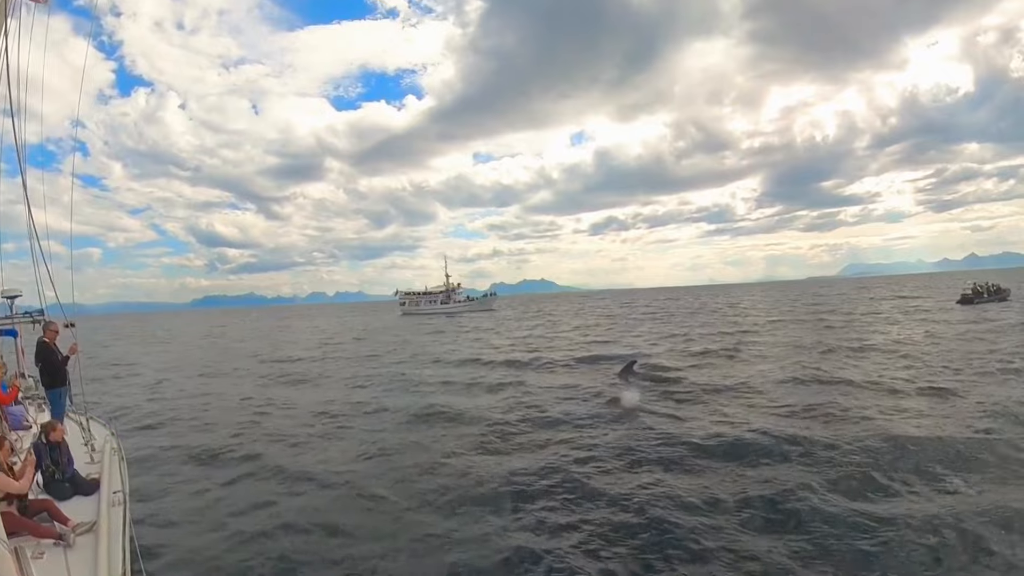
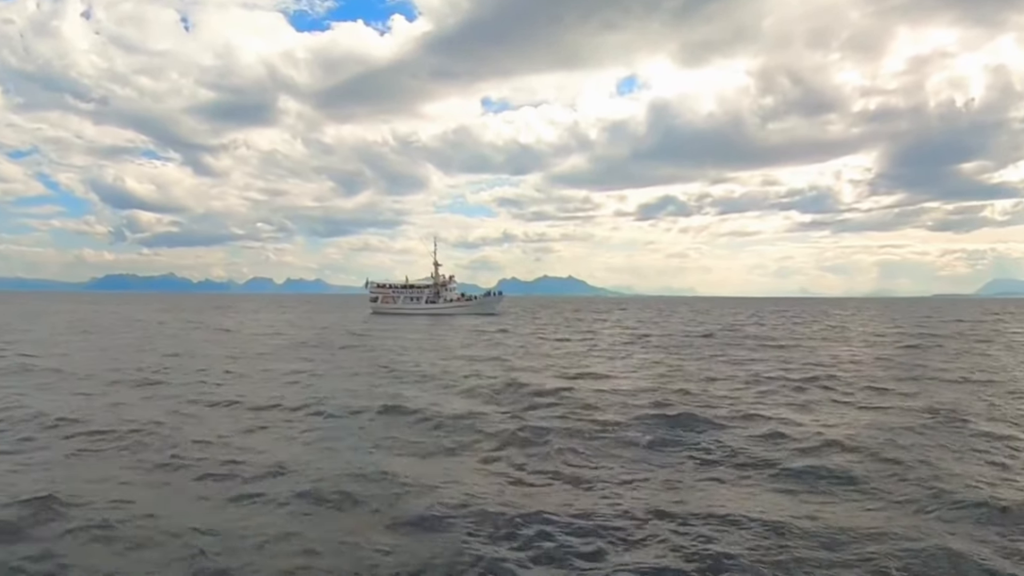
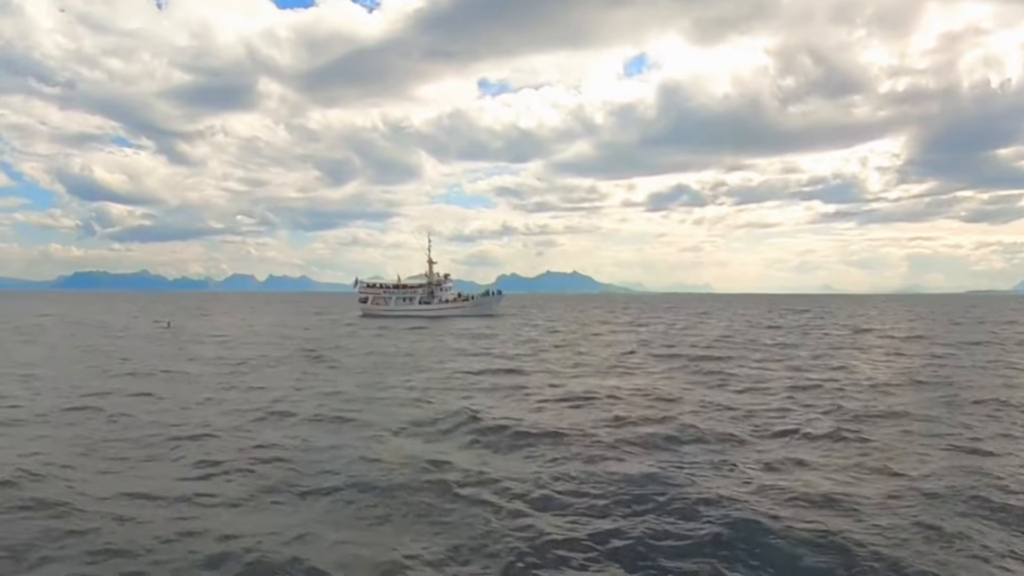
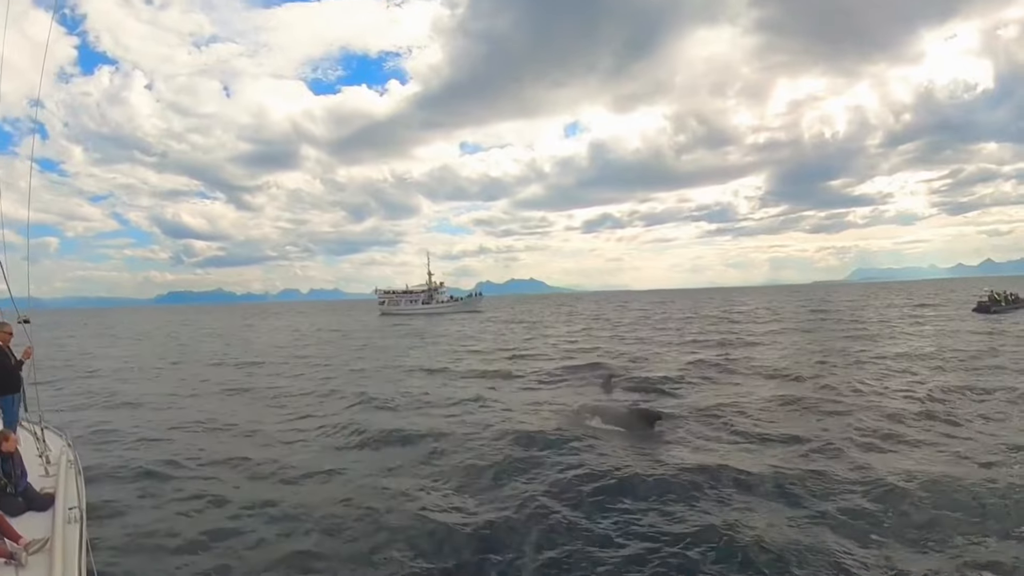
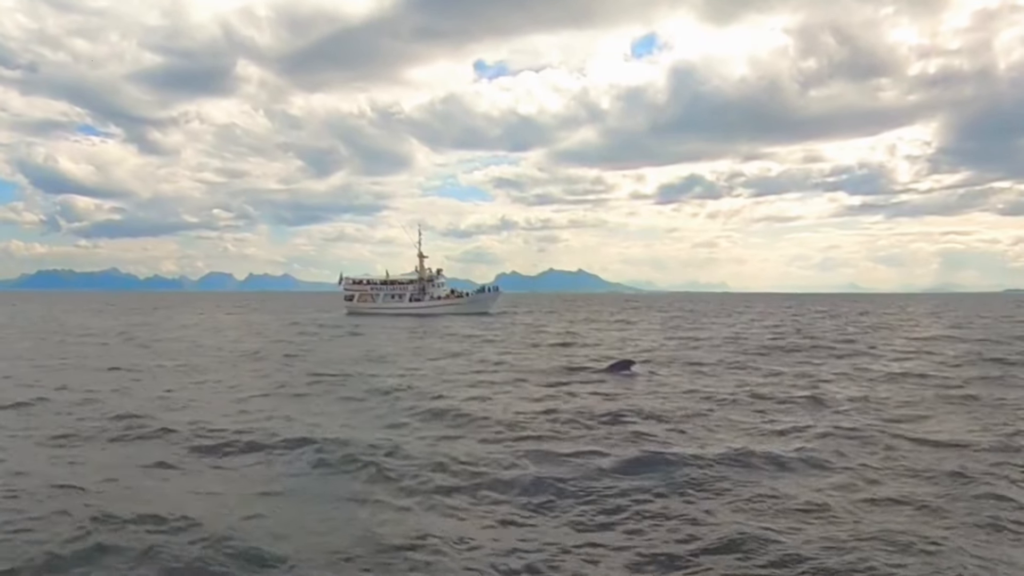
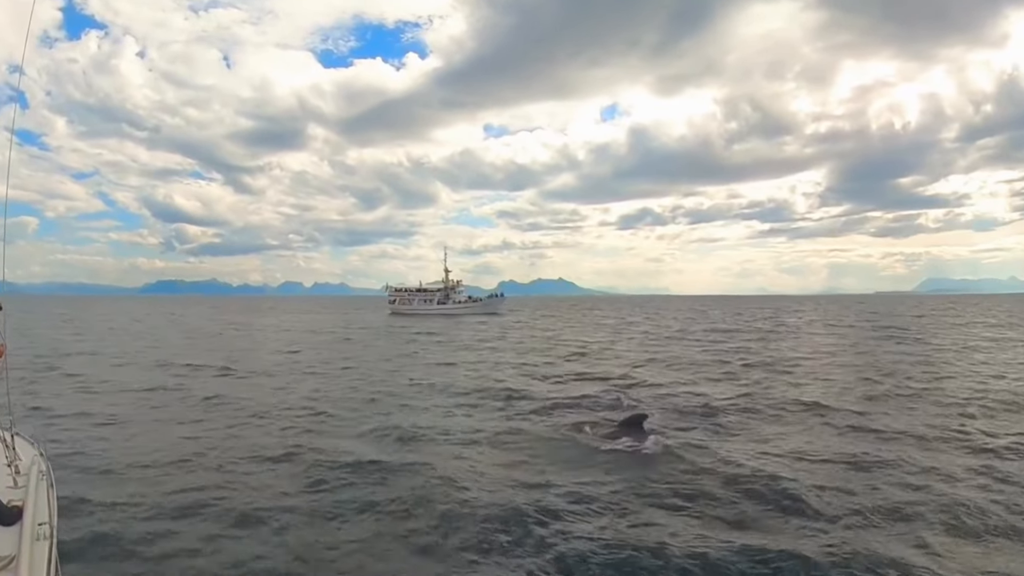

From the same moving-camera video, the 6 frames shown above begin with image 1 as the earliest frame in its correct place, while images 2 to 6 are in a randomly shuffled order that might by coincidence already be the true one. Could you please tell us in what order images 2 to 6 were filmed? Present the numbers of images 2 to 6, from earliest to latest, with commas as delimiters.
4, 6, 2, 3, 5
